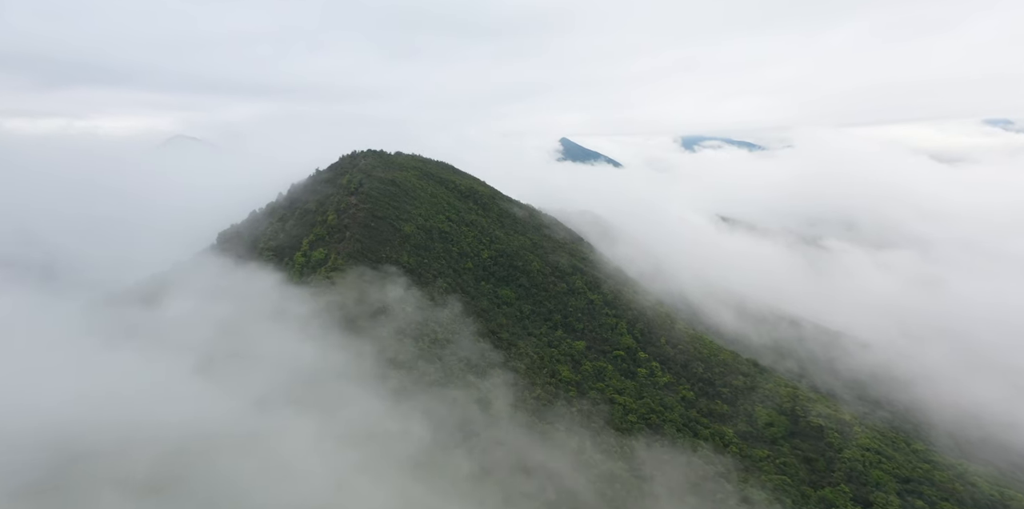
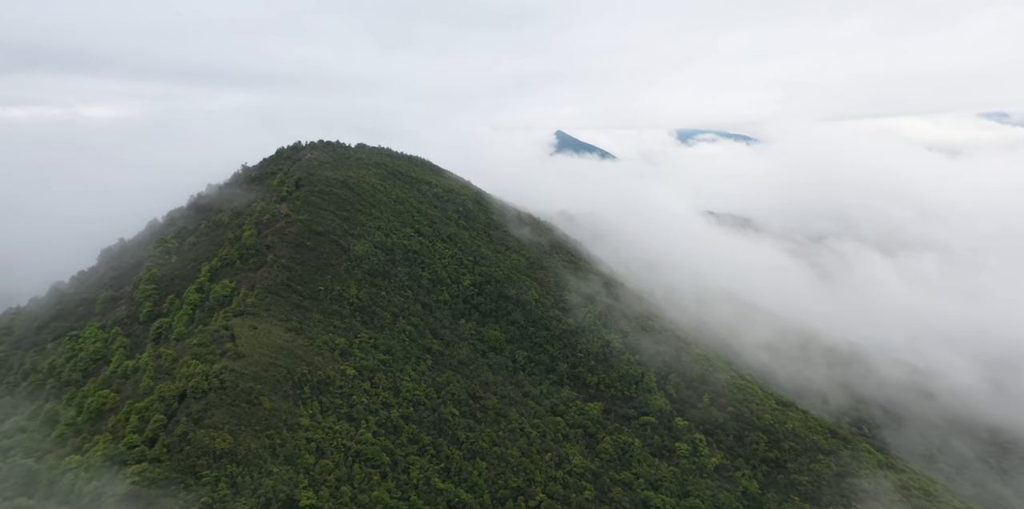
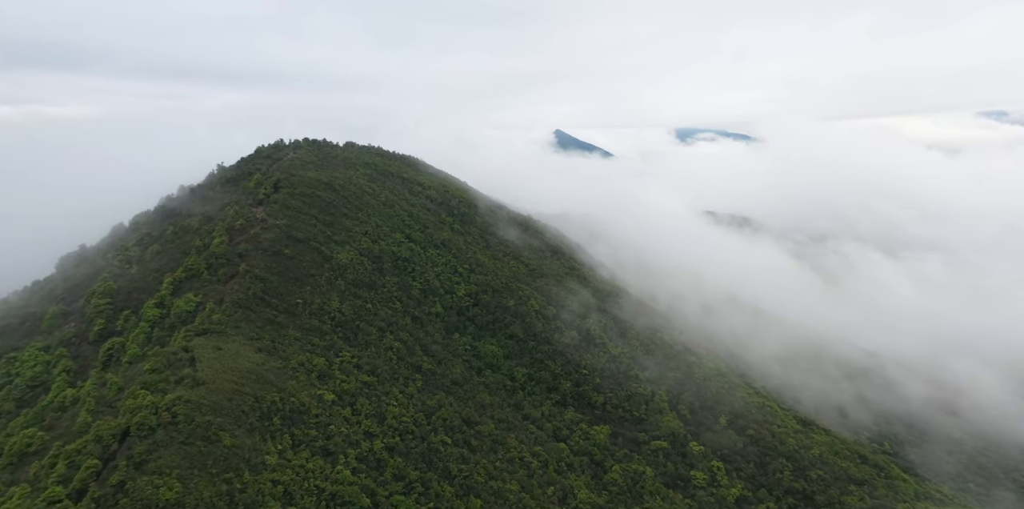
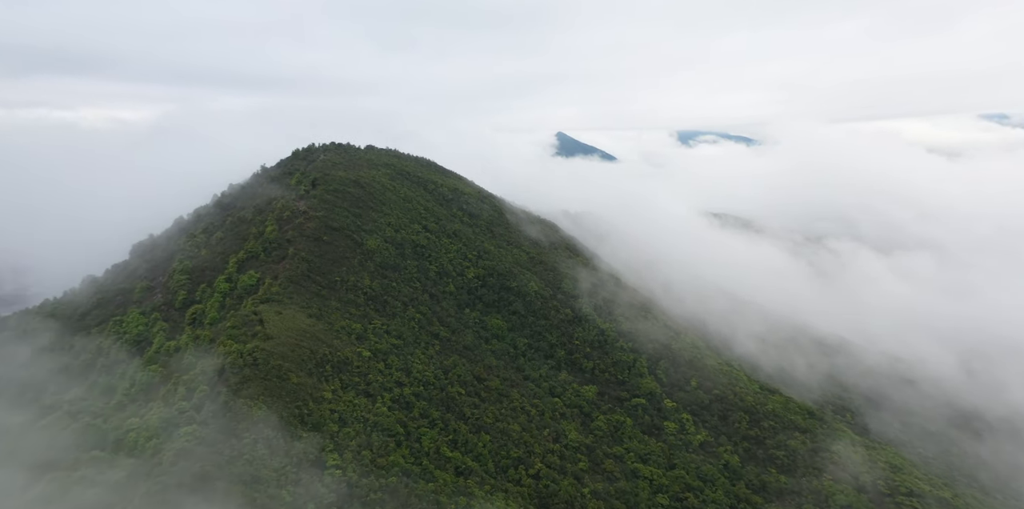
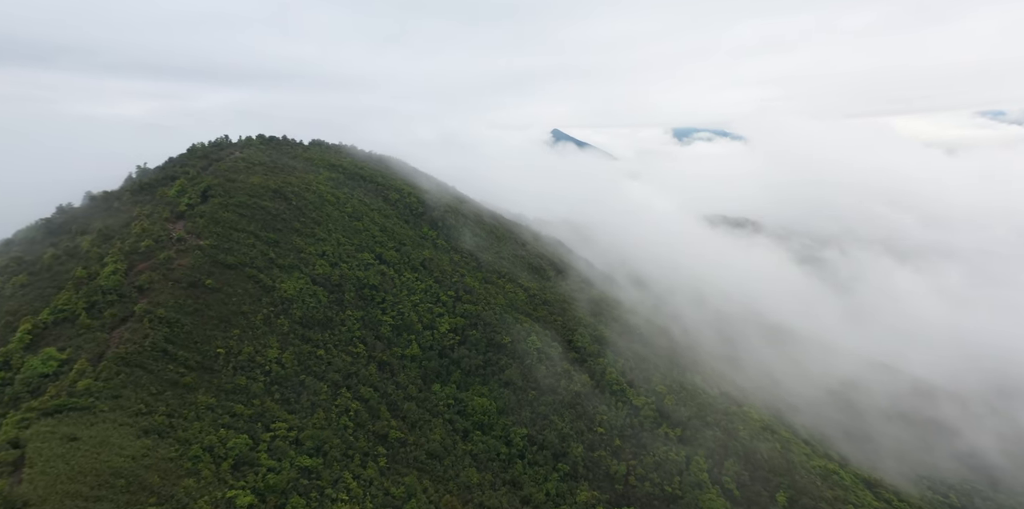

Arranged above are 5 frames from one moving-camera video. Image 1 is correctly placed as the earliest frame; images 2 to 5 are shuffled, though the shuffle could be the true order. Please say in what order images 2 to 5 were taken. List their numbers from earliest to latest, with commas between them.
4, 2, 3, 5
